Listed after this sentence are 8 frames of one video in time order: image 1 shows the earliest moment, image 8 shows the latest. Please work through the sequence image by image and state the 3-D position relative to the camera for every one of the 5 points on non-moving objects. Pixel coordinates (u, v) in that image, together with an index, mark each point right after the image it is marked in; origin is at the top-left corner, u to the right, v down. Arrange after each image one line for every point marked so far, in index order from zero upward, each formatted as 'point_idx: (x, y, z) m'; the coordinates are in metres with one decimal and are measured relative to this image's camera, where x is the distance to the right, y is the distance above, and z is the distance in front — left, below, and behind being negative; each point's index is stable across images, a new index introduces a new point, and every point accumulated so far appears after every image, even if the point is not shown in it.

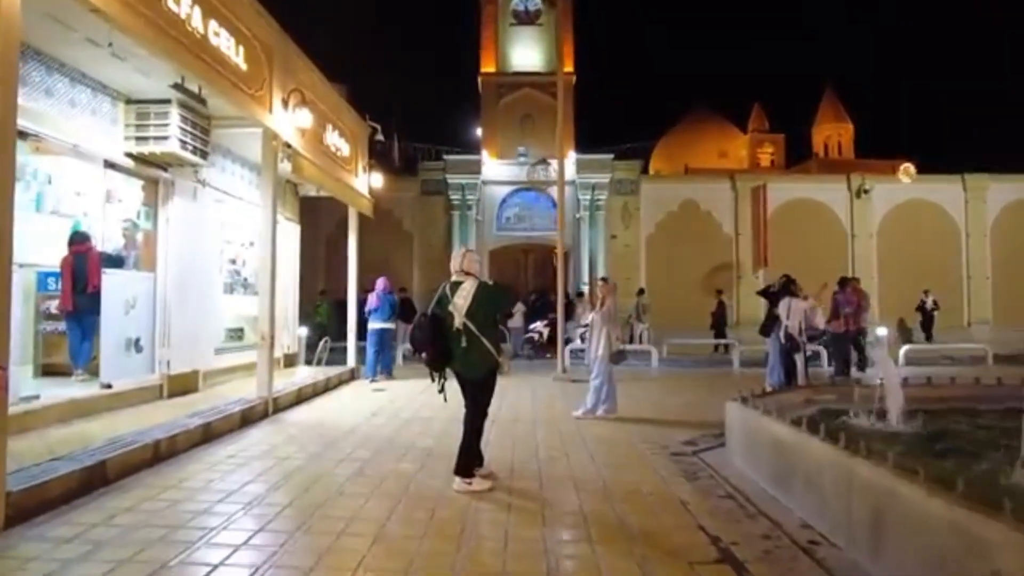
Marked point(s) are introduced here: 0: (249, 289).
0: (-3.9, 0.0, +10.5) m
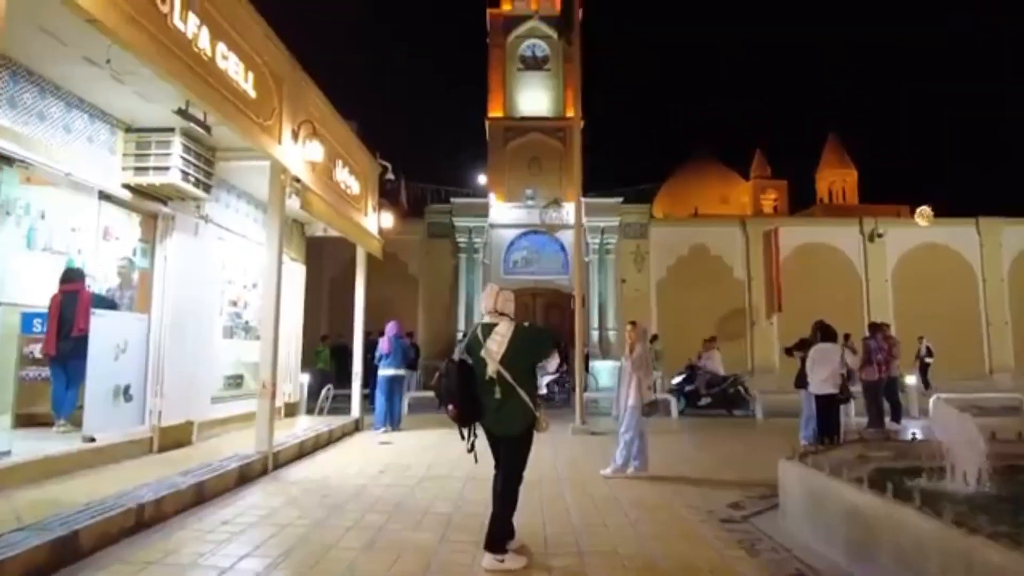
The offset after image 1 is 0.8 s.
0: (-3.6, -0.6, +9.9) m
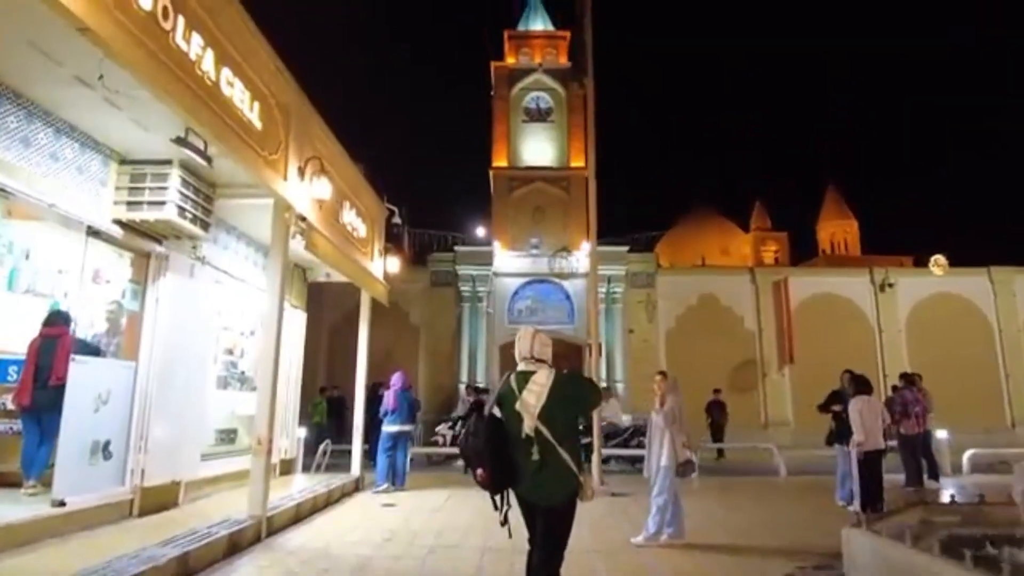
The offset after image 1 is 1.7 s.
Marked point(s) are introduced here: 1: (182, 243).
0: (-3.4, -1.2, +9.2) m
1: (-3.3, +0.5, +7.3) m
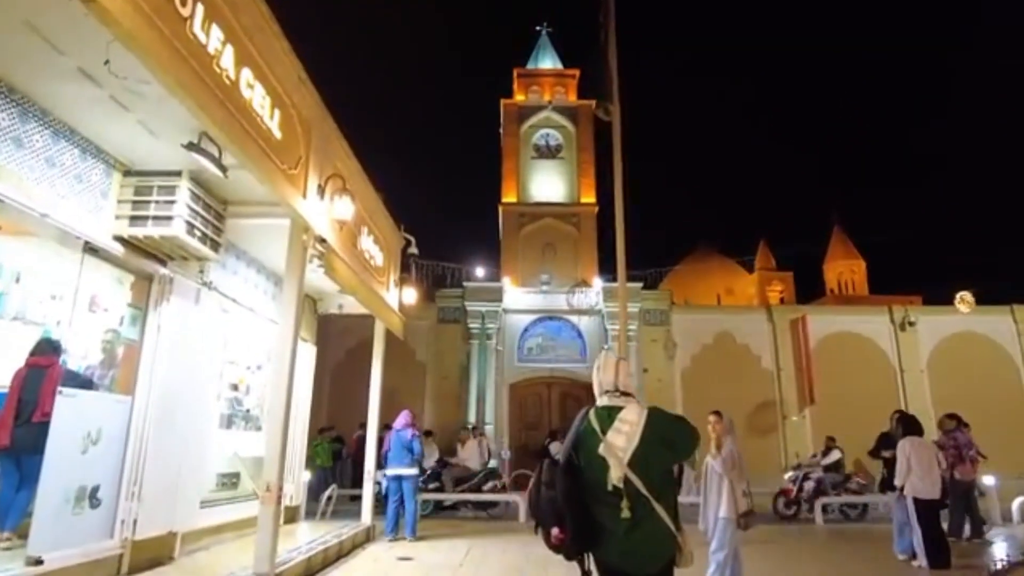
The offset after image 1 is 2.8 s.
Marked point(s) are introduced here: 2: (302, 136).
0: (-3.1, -1.6, +8.5) m
1: (-3.0, +0.2, +6.6) m
2: (-1.9, +1.4, +6.5) m
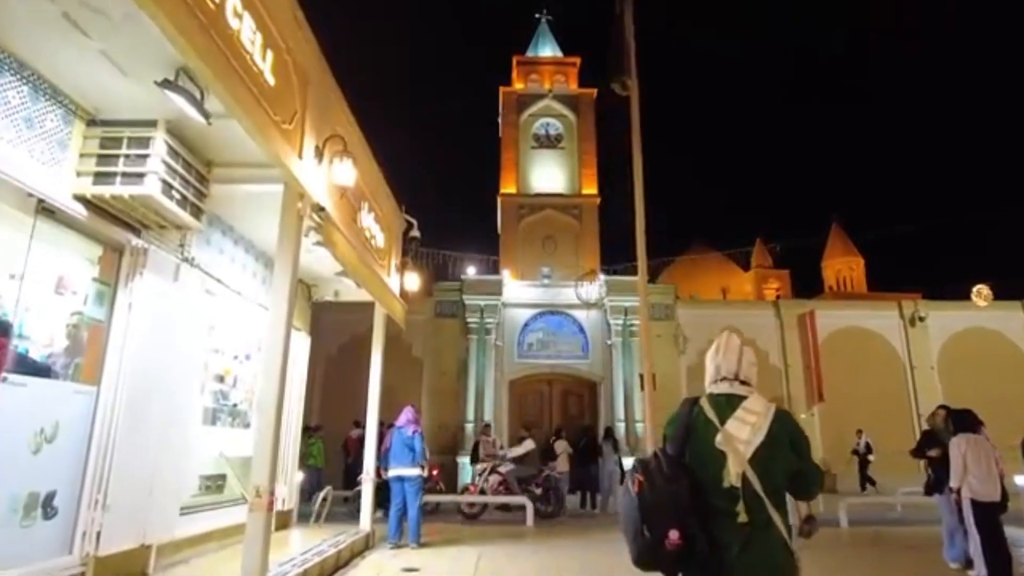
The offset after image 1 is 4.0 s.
0: (-2.9, -1.4, +7.6) m
1: (-2.8, +0.4, +5.8) m
2: (-1.7, +1.6, +5.7) m
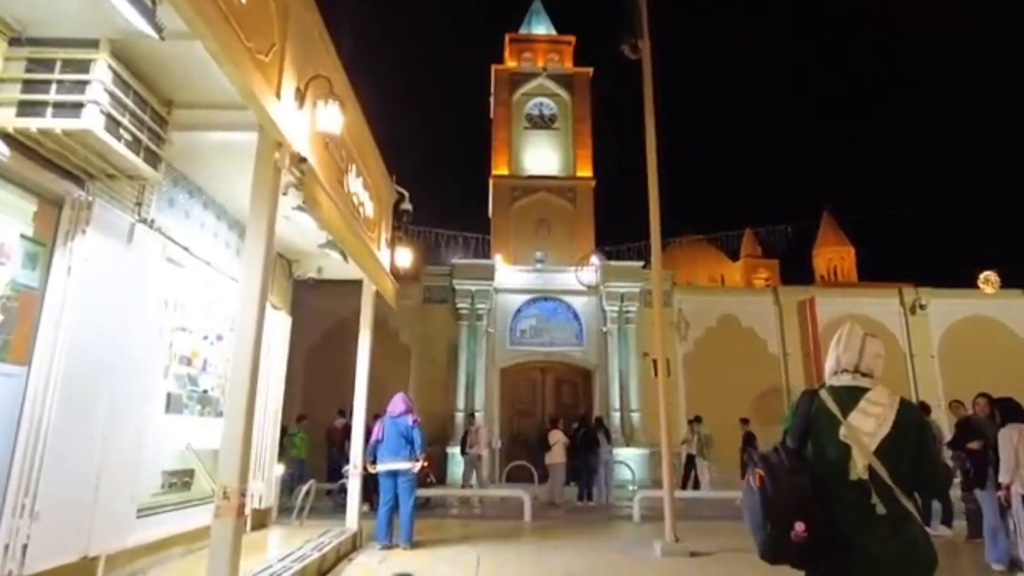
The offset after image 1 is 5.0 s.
0: (-2.8, -1.1, +6.7) m
1: (-2.7, +0.7, +4.9) m
2: (-1.6, +1.8, +4.8) m
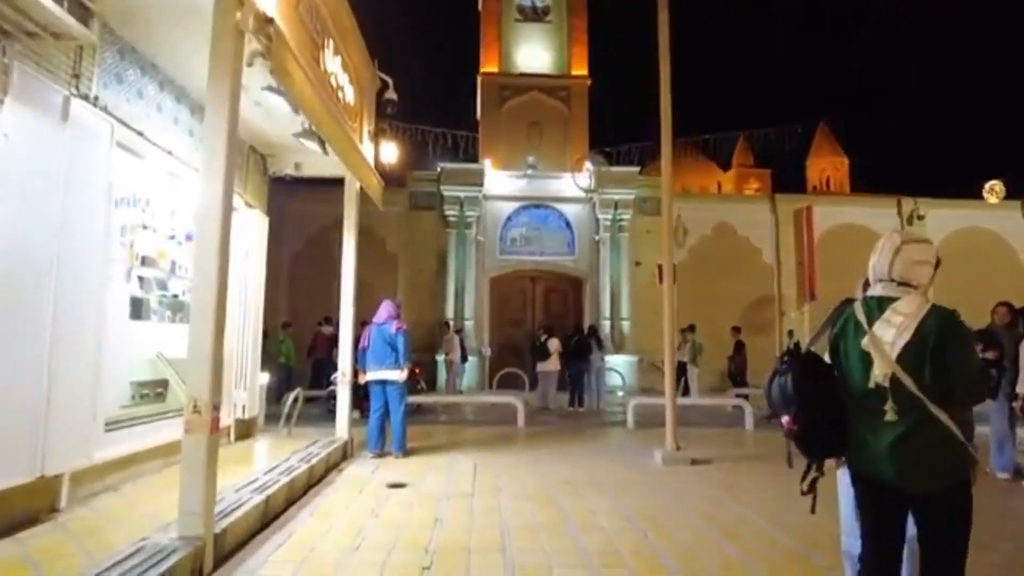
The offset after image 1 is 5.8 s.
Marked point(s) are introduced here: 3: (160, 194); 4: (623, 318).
0: (-2.8, -0.2, +6.2) m
1: (-2.6, +1.3, +4.1) m
2: (-1.6, +2.5, +3.9) m
3: (-2.8, +0.7, +5.8) m
4: (+3.1, -0.8, +19.6) m
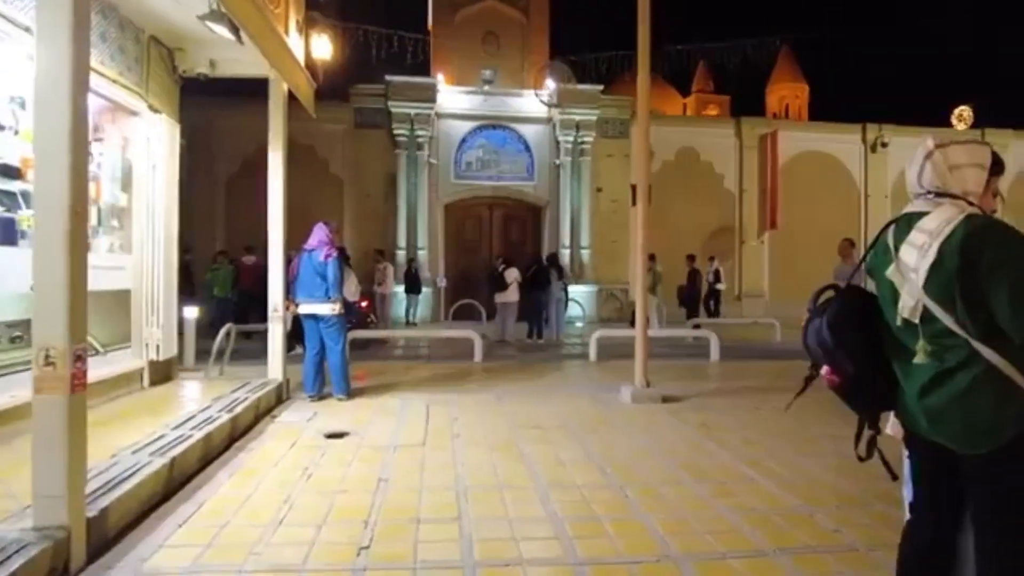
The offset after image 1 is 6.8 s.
0: (-3.1, +0.4, +5.0) m
1: (-2.8, +1.7, +2.9) m
2: (-1.7, +2.8, +2.6) m
3: (-3.1, +1.3, +4.6) m
4: (+1.9, +1.1, +18.8) m
